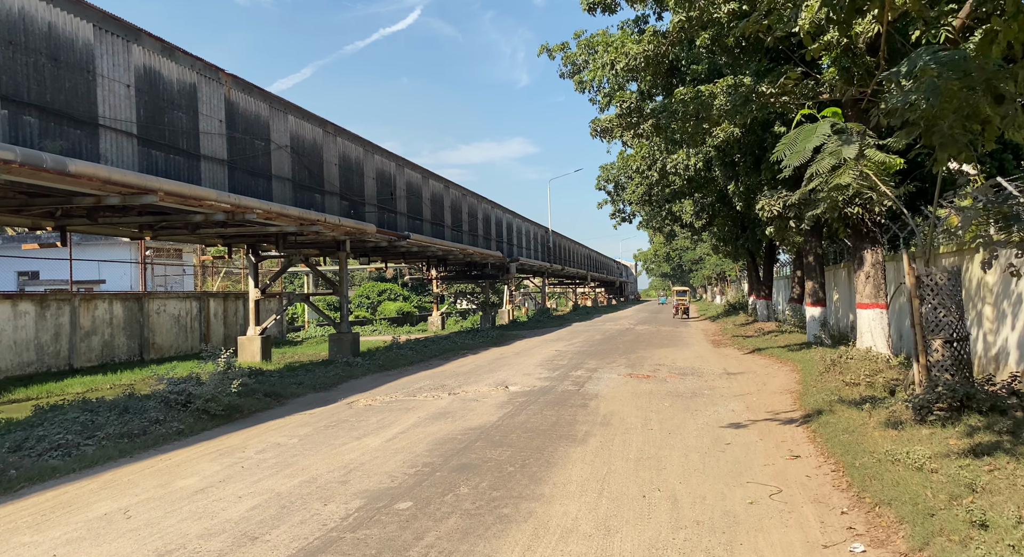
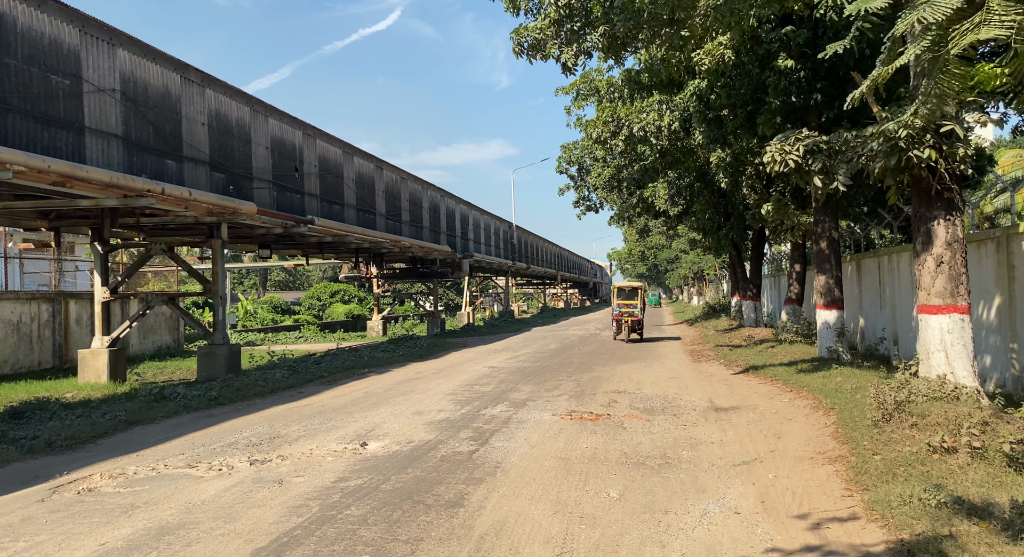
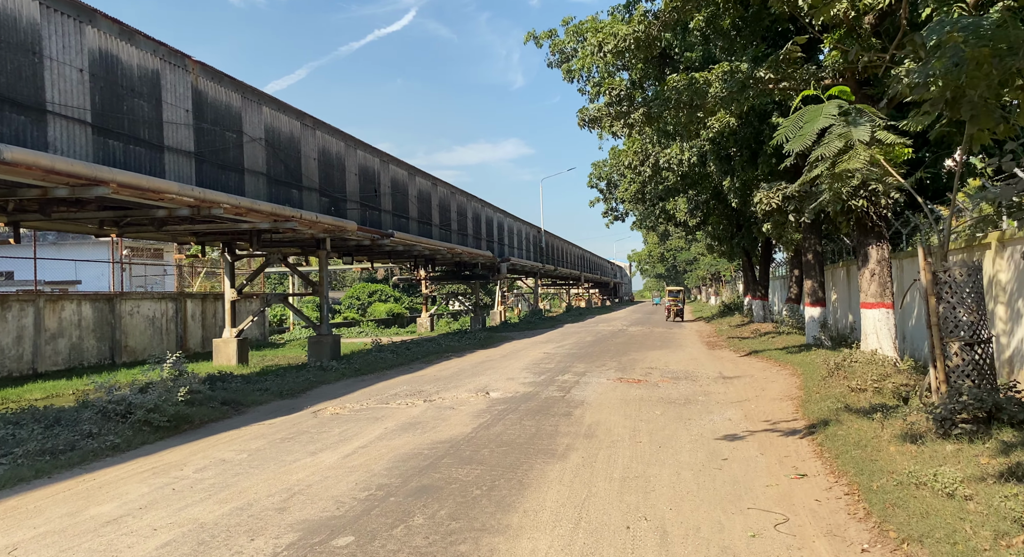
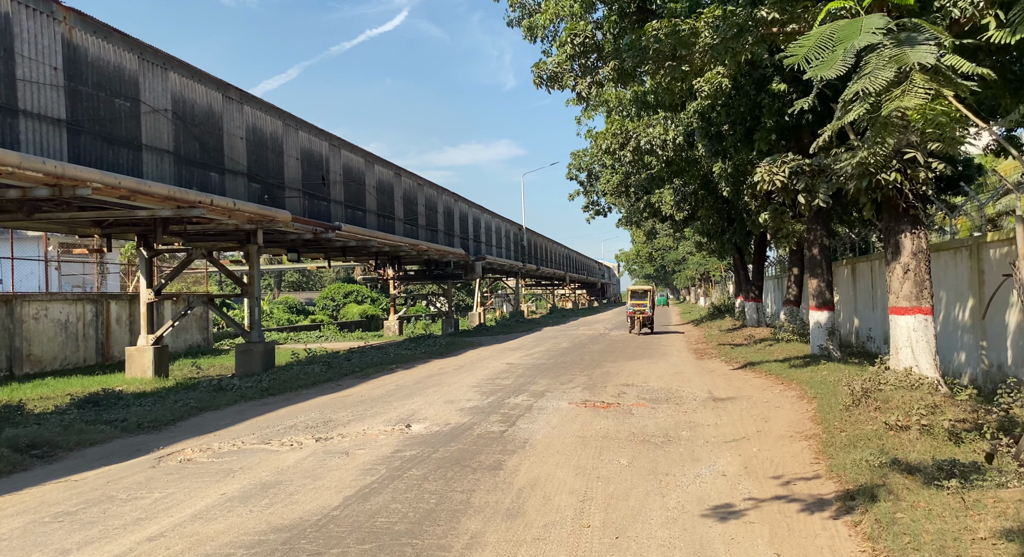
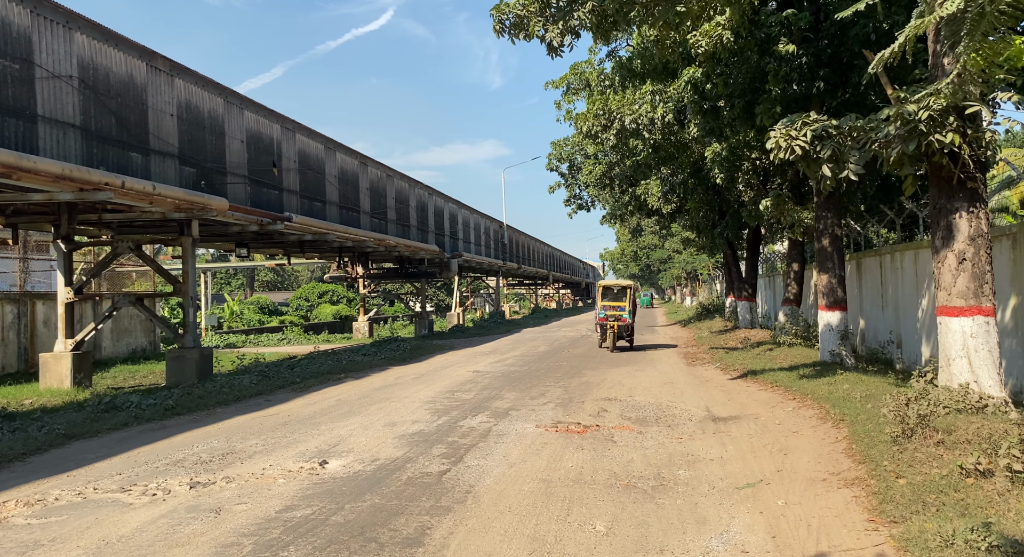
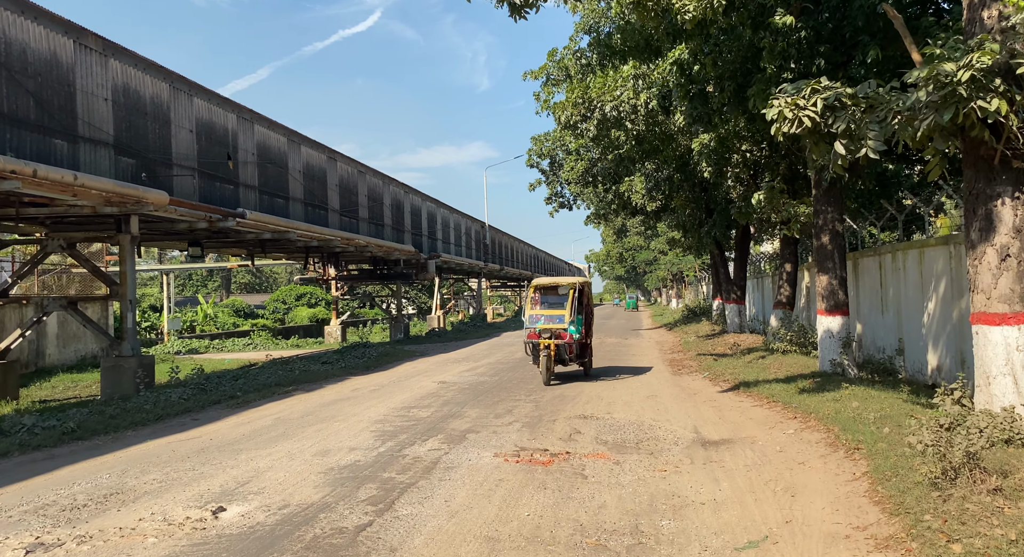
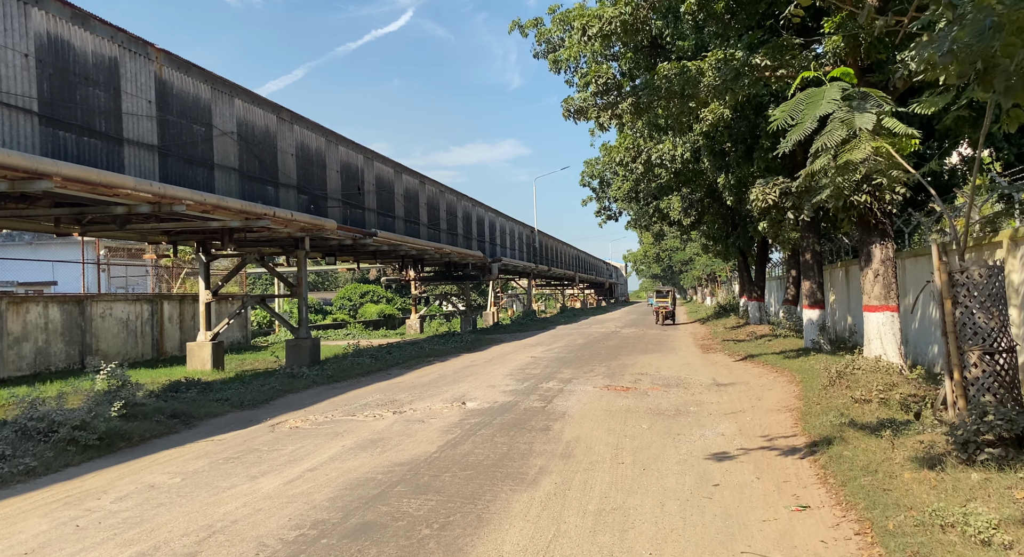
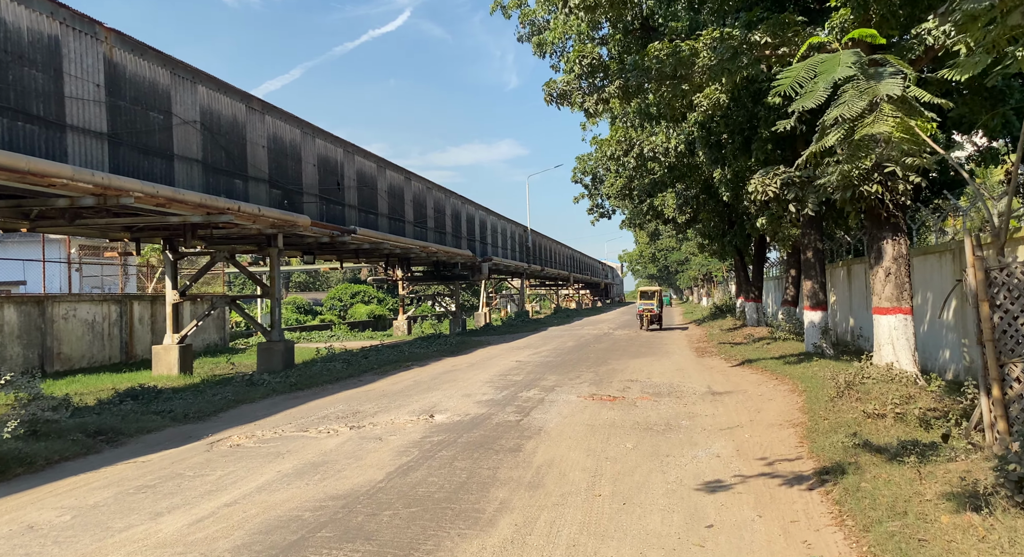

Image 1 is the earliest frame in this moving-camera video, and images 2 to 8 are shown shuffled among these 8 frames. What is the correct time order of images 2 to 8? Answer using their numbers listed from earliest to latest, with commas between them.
3, 7, 8, 4, 2, 5, 6
